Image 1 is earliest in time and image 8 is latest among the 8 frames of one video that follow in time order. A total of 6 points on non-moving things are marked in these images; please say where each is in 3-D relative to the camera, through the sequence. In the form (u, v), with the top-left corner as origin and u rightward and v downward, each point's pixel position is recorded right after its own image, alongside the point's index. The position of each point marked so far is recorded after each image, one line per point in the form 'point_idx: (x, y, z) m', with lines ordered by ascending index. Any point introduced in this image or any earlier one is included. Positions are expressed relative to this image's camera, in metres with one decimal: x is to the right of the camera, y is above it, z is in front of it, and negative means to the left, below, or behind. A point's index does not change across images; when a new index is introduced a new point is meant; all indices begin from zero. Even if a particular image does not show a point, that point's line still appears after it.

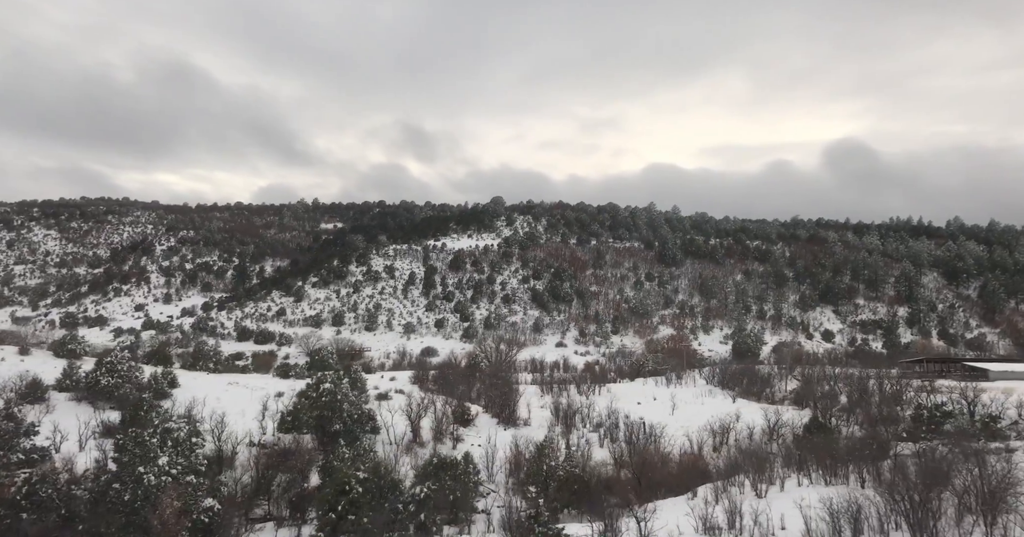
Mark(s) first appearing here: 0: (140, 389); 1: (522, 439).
0: (-10.4, -3.5, +18.4) m
1: (+0.1, -4.5, +17.2) m
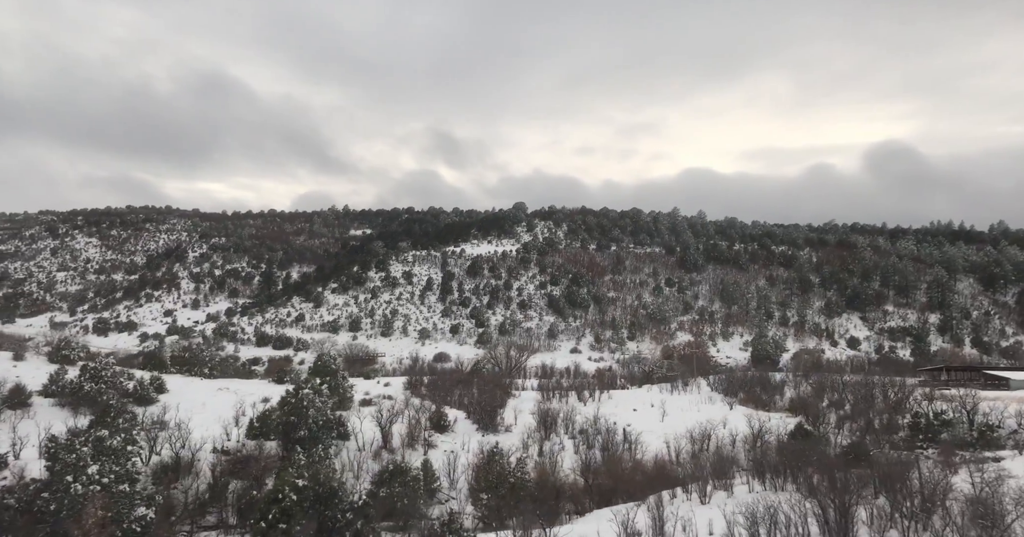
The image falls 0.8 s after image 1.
0: (-11.0, -3.7, +18.8) m
1: (-0.6, -4.6, +17.1) m
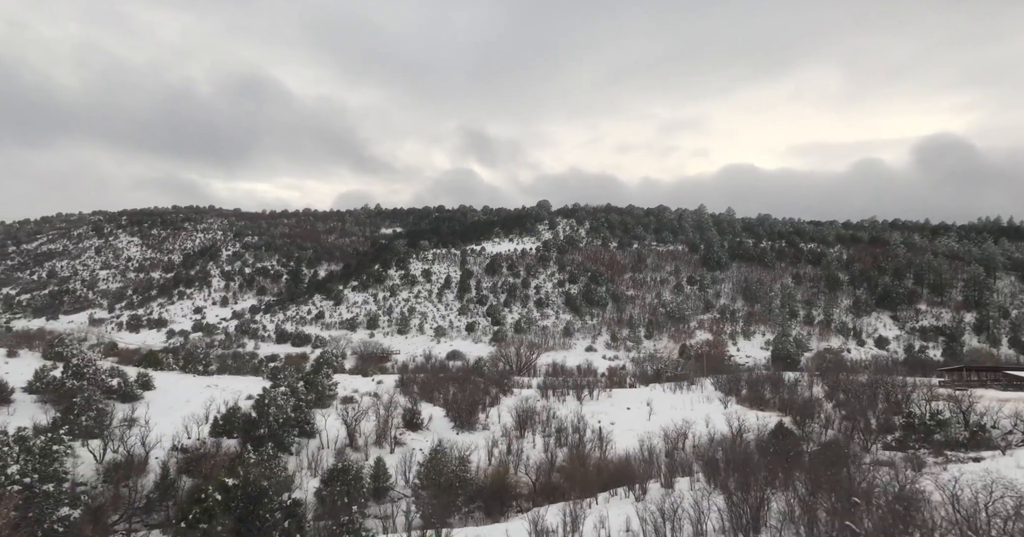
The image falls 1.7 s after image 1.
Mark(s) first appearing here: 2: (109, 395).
0: (-11.8, -3.6, +19.2) m
1: (-1.5, -4.6, +17.2) m
2: (-11.9, -3.8, +19.4) m
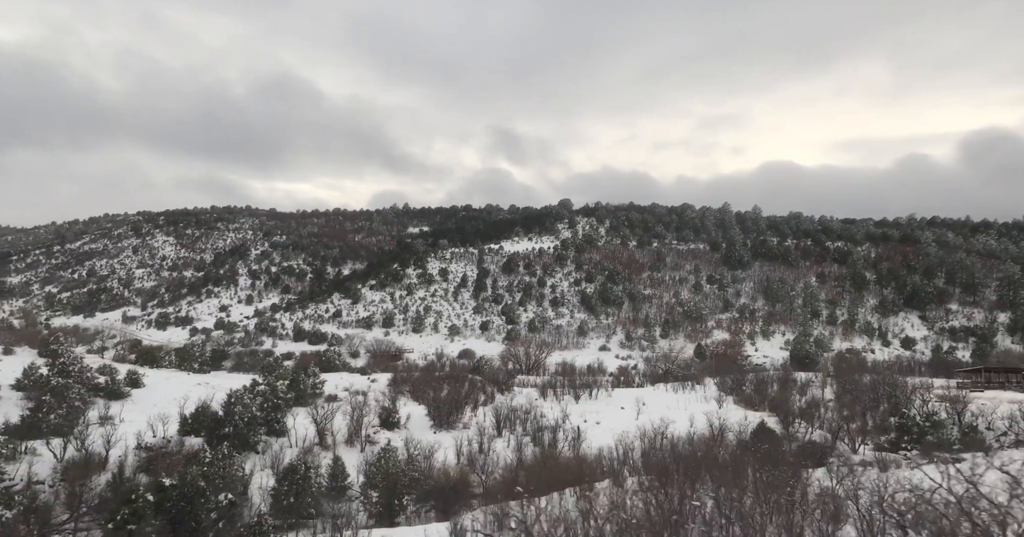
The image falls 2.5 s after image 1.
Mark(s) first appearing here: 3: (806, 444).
0: (-12.6, -3.6, +19.6) m
1: (-2.3, -4.6, +17.2) m
2: (-12.6, -3.7, +19.8) m
3: (+8.9, -5.4, +19.8) m
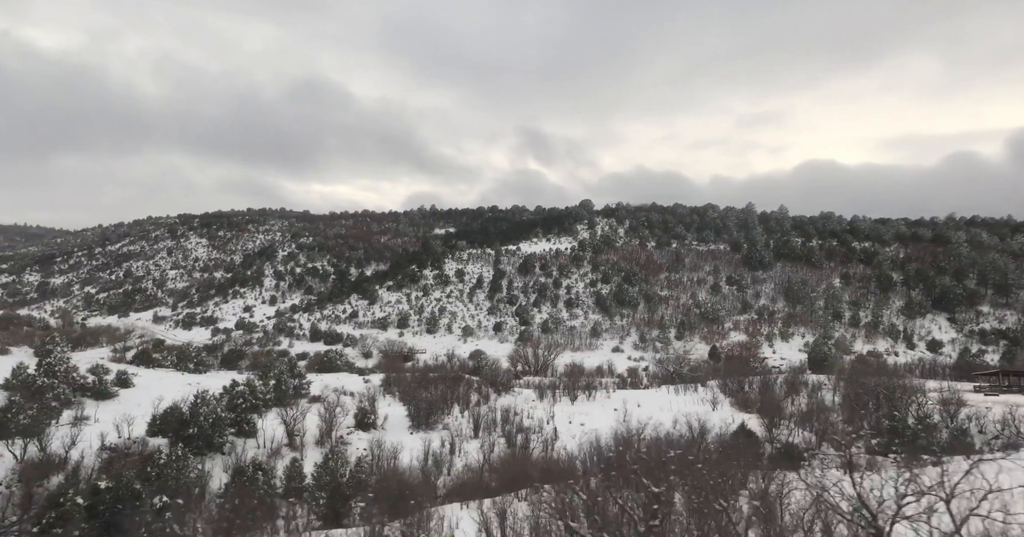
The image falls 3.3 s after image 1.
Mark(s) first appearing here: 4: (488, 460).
0: (-13.3, -3.7, +20.1) m
1: (-3.1, -4.7, +17.3) m
2: (-13.3, -3.8, +20.2) m
3: (+8.1, -5.4, +19.5) m
4: (-0.6, -4.9, +16.6) m
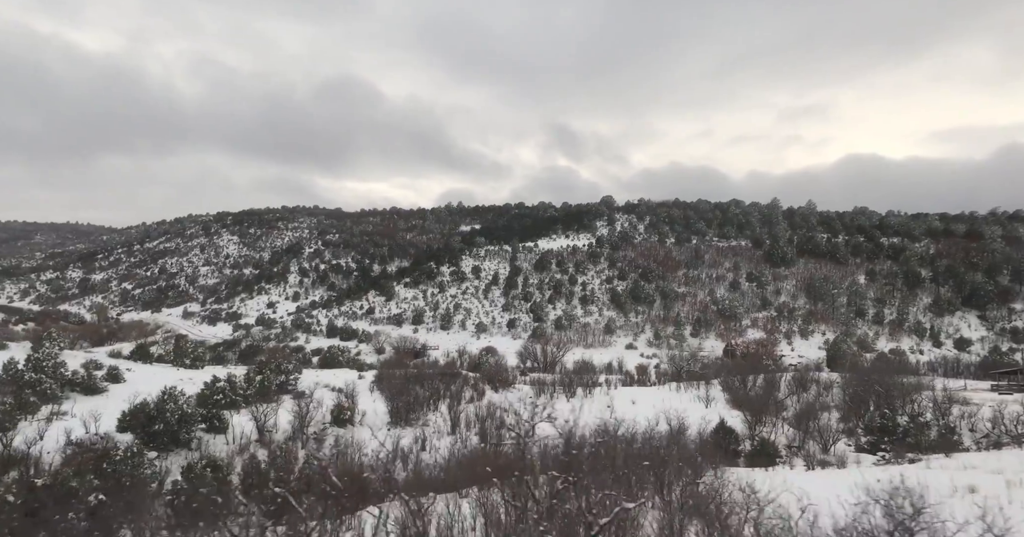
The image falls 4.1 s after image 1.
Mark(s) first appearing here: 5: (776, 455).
0: (-14.0, -3.6, +20.5) m
1: (-3.9, -4.6, +17.4) m
2: (-14.0, -3.7, +20.7) m
3: (+7.4, -5.3, +19.2) m
4: (-1.4, -4.8, +16.6) m
5: (+7.9, -5.4, +19.2) m
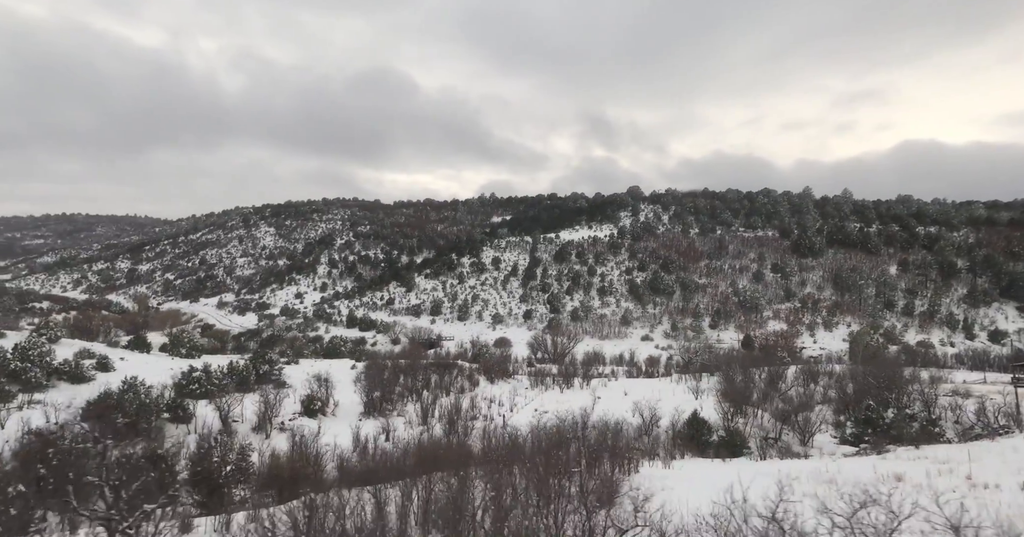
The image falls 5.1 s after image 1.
0: (-14.9, -3.4, +21.2) m
1: (-4.9, -4.4, +17.6) m
2: (-14.9, -3.5, +21.3) m
3: (+6.4, -5.1, +18.9) m
4: (-2.5, -4.6, +16.7) m
5: (+6.9, -5.2, +18.9) m
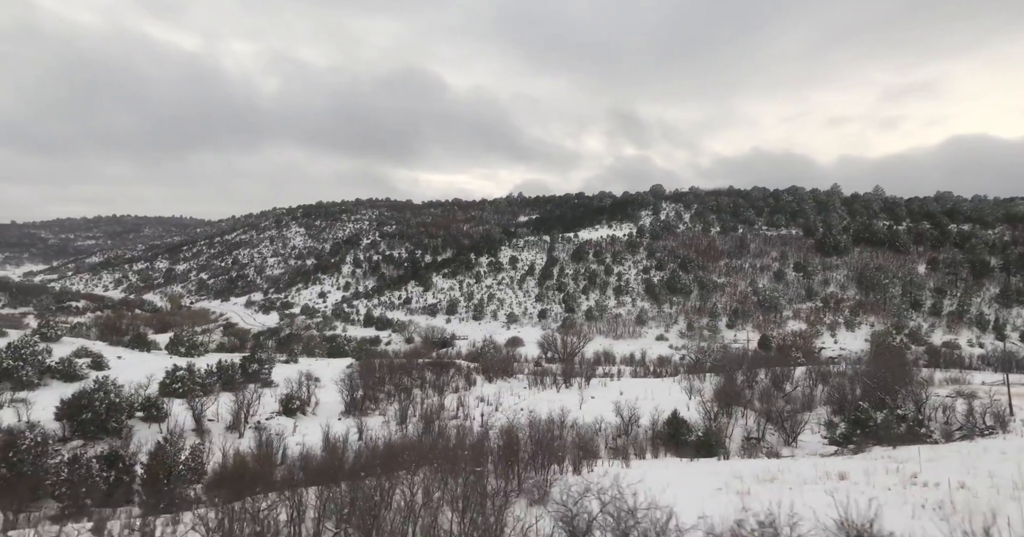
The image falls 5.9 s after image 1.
0: (-15.5, -3.4, +21.7) m
1: (-5.7, -4.4, +17.8) m
2: (-15.6, -3.5, +21.9) m
3: (+5.6, -5.1, +18.7) m
4: (-3.4, -4.6, +16.8) m
5: (+6.1, -5.2, +18.7) m
